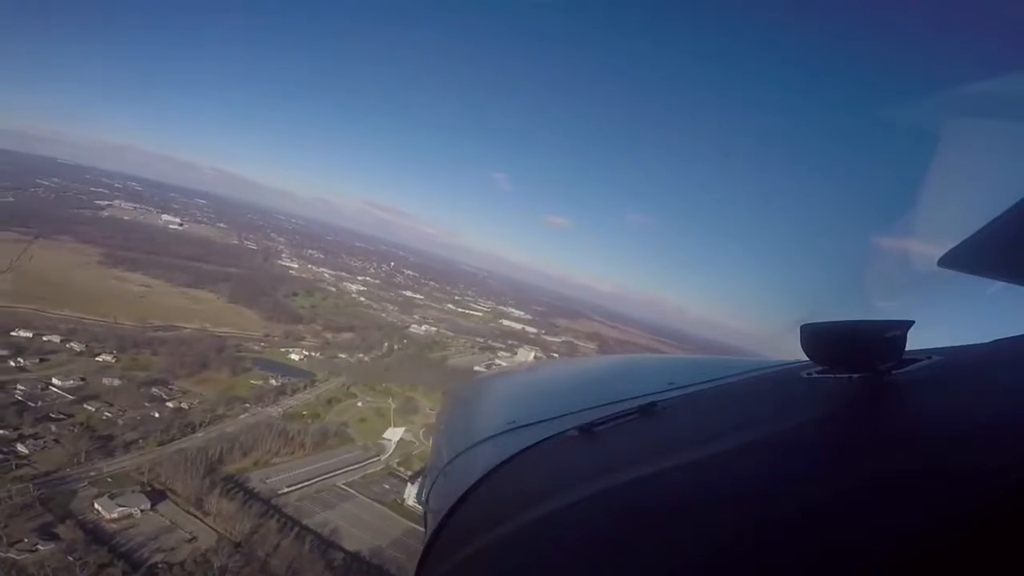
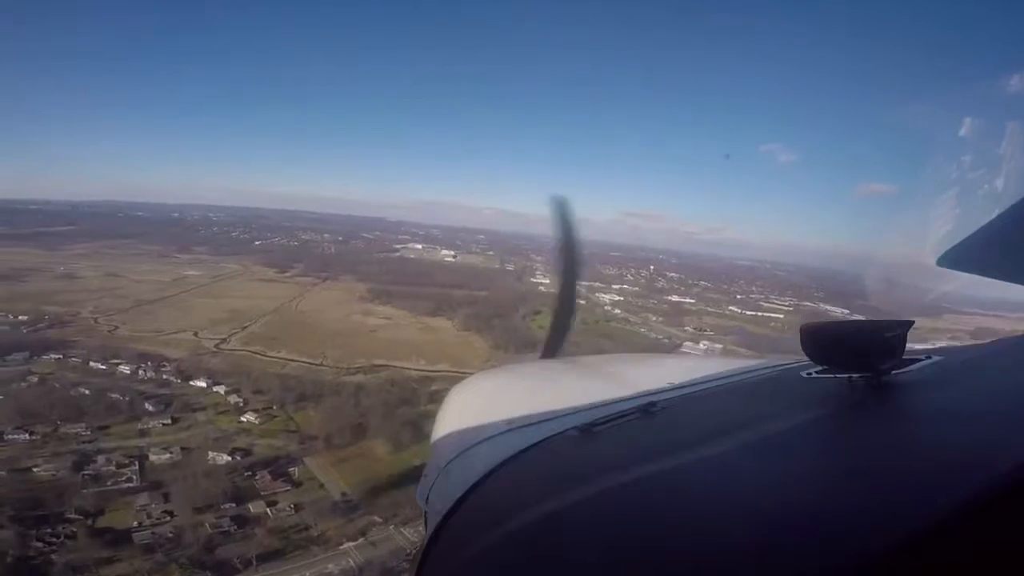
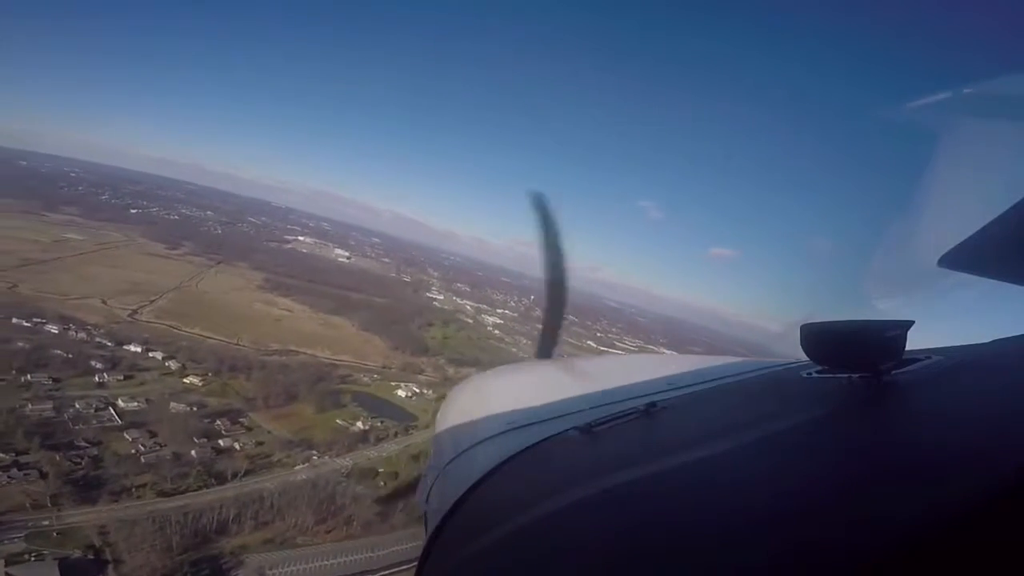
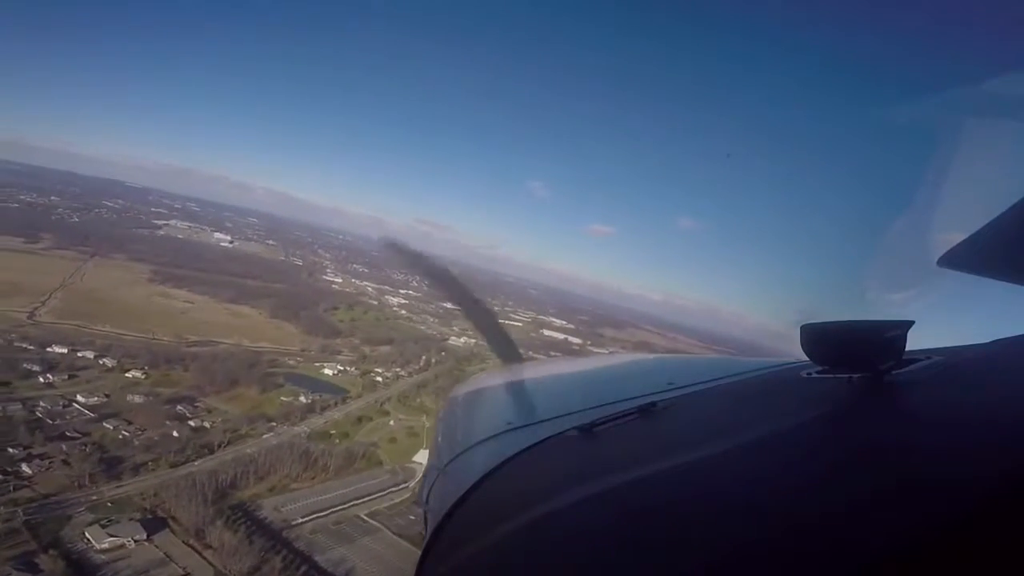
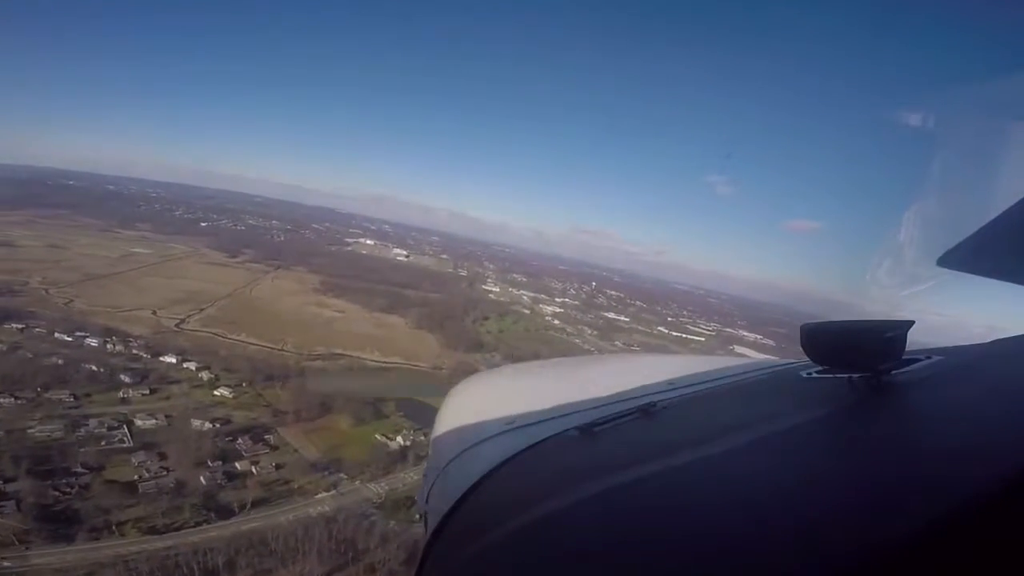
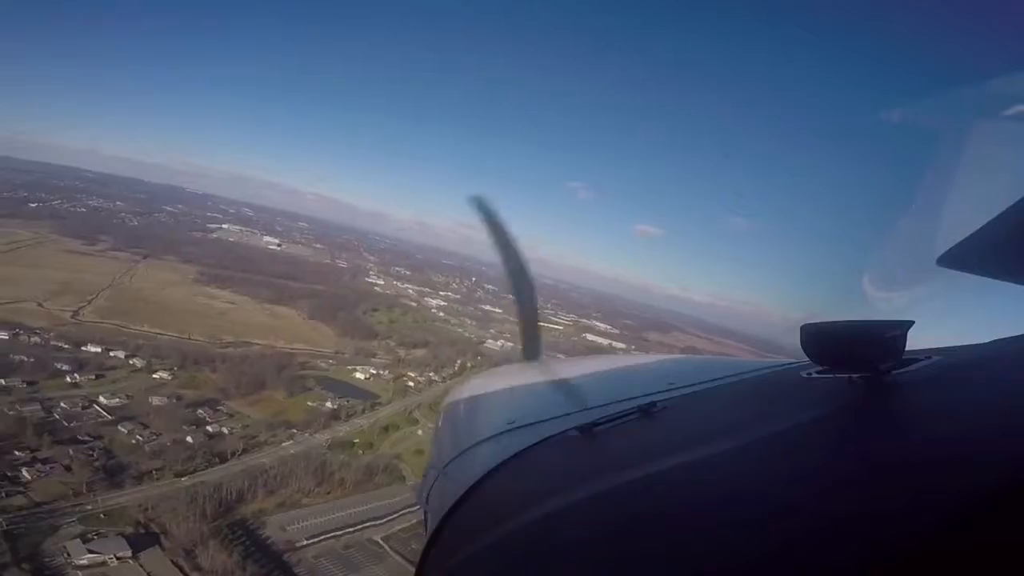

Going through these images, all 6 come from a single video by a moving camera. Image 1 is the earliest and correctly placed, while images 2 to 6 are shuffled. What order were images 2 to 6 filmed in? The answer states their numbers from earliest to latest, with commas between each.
4, 6, 3, 5, 2
